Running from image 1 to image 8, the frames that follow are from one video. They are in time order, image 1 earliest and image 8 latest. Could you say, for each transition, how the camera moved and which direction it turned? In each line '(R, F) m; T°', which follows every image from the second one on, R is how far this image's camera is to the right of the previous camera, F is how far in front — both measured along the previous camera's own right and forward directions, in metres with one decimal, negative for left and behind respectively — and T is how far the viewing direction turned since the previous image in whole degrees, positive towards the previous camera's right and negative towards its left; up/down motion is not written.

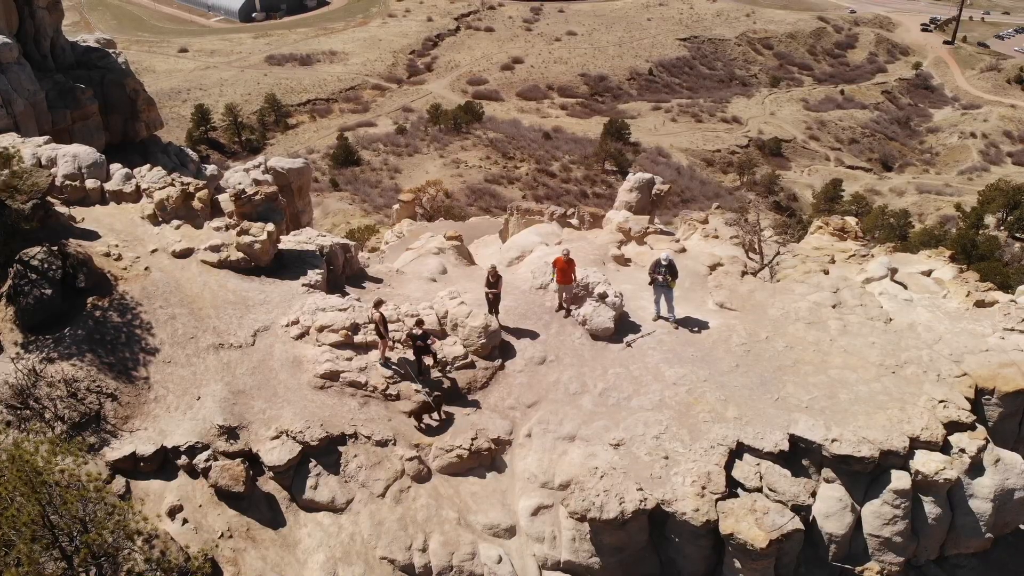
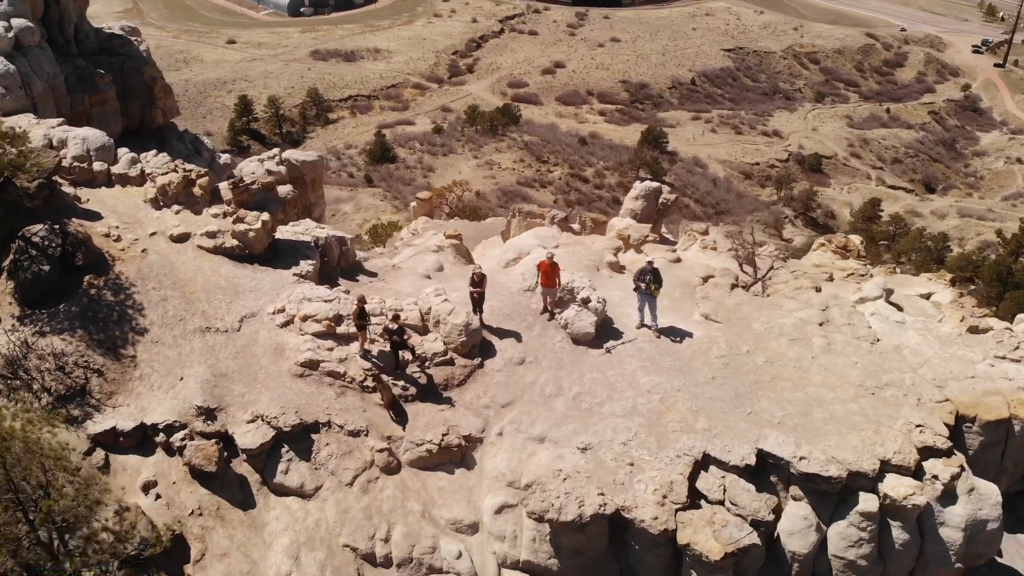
(+1.0, -0.1) m; -3°
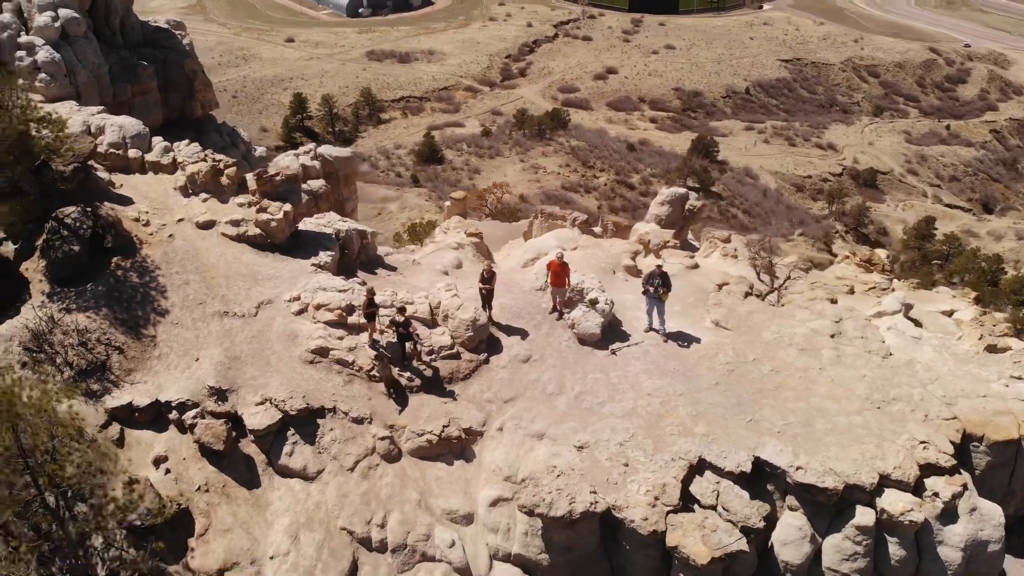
(+0.8, -0.2) m; -3°
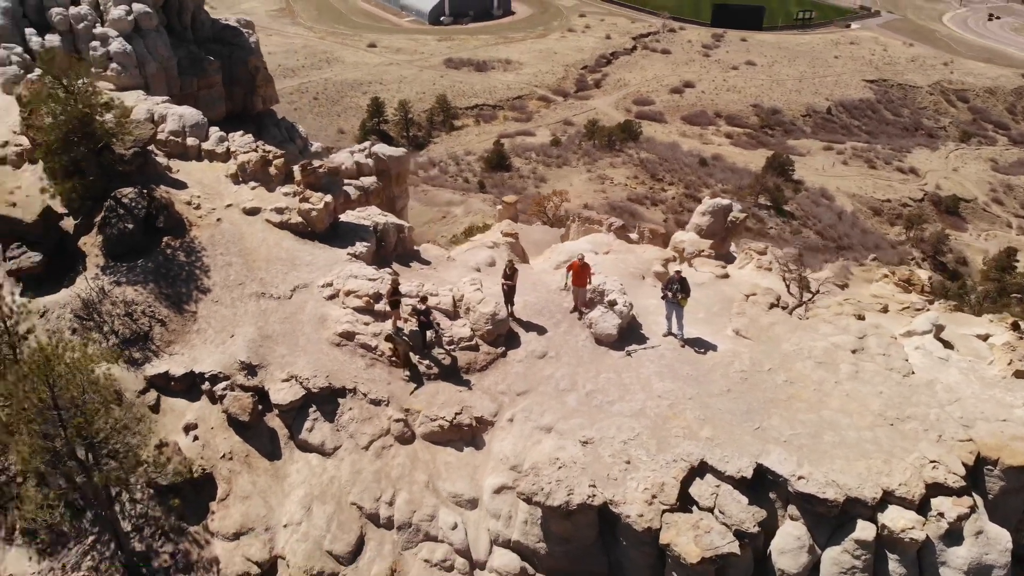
(+1.0, -0.4) m; -5°
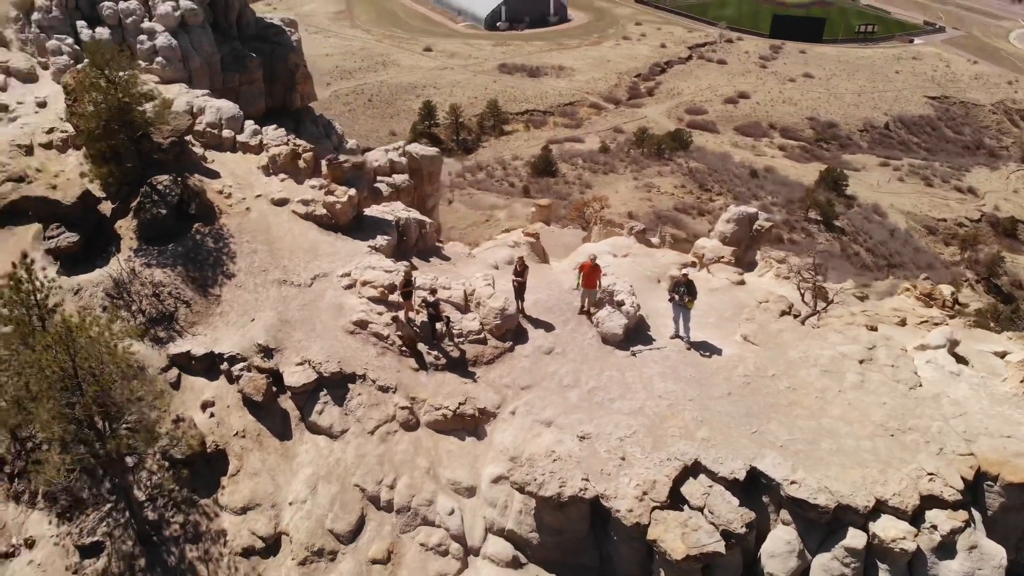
(+0.8, -0.4) m; -3°
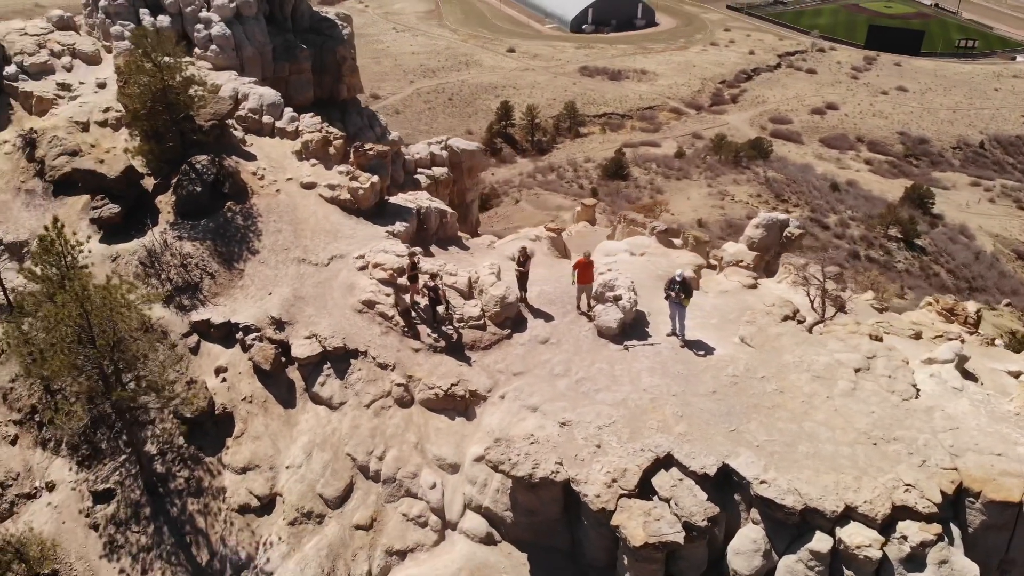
(+1.7, -0.4) m; -6°
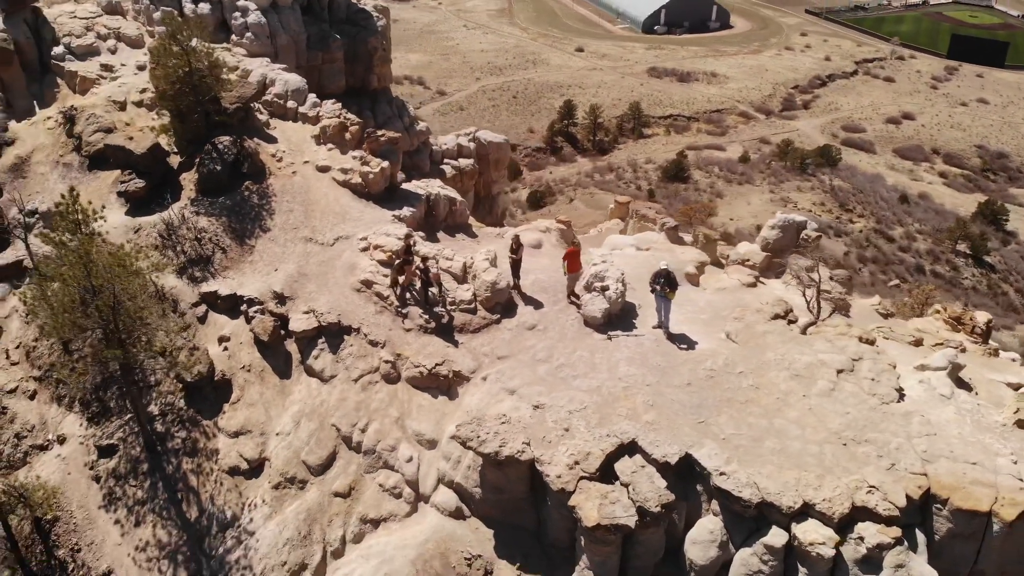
(+1.7, -0.3) m; -5°
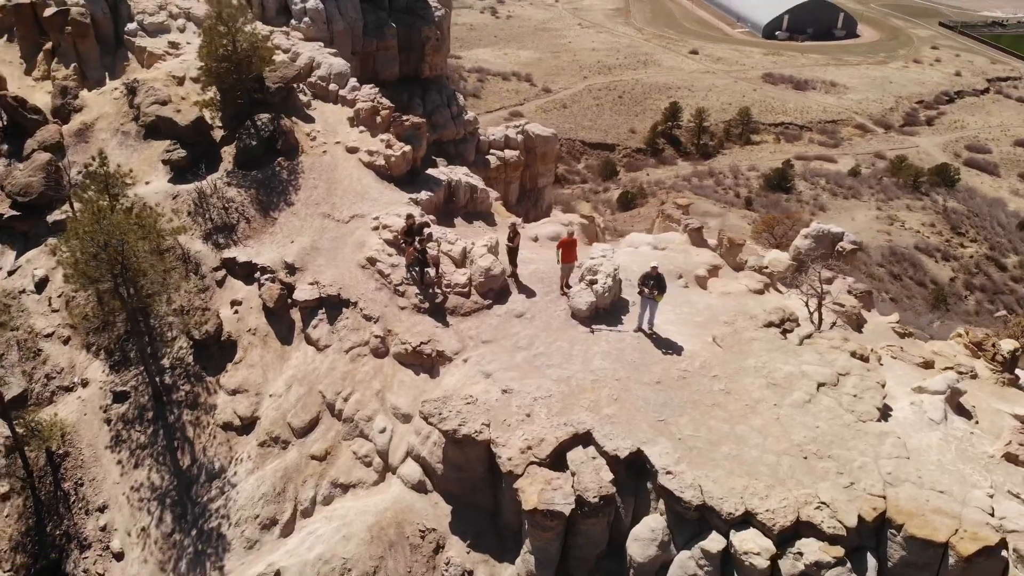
(+2.5, -0.1) m; -8°
